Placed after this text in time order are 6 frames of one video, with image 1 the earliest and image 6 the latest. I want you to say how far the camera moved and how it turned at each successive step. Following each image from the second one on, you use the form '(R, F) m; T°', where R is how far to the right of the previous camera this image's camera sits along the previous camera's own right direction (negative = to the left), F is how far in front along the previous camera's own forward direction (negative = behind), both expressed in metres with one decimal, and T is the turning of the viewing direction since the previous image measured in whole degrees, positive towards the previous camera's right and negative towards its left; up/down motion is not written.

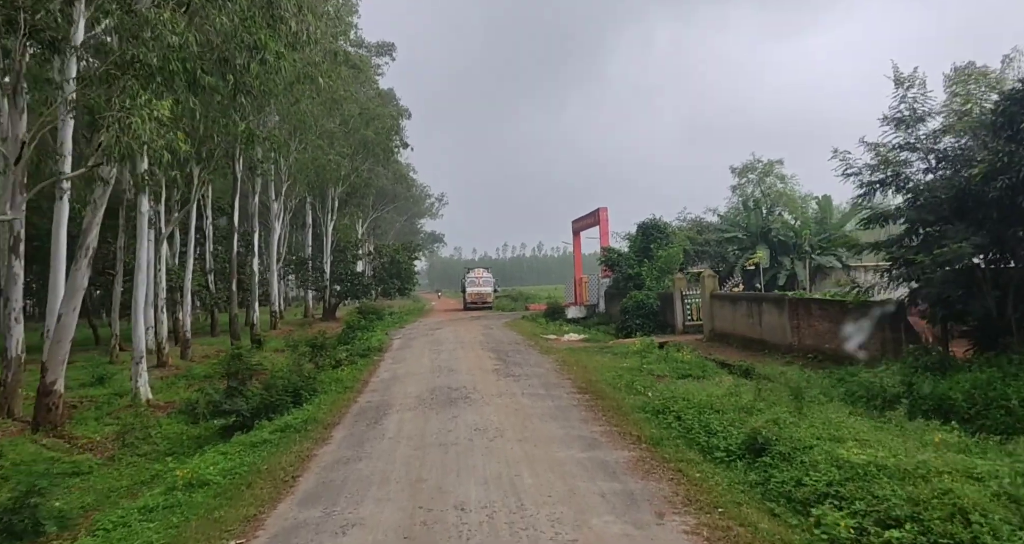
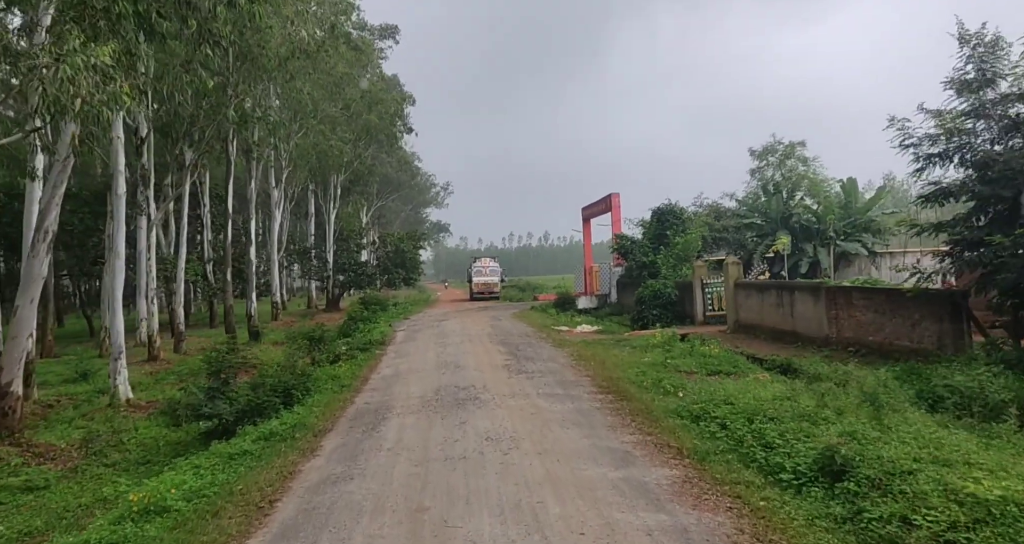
(-0.1, +1.2) m; 0°
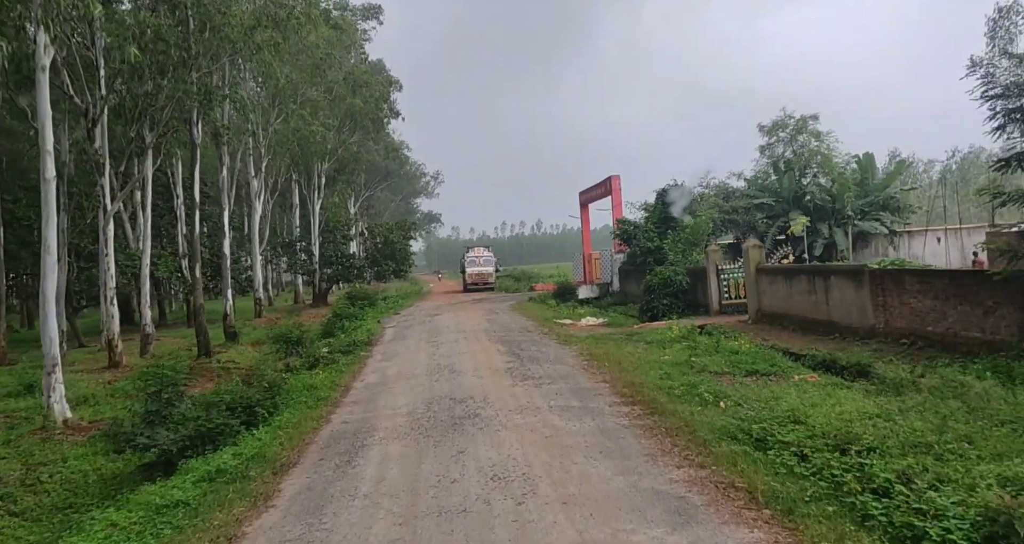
(-0.1, +1.8) m; +1°
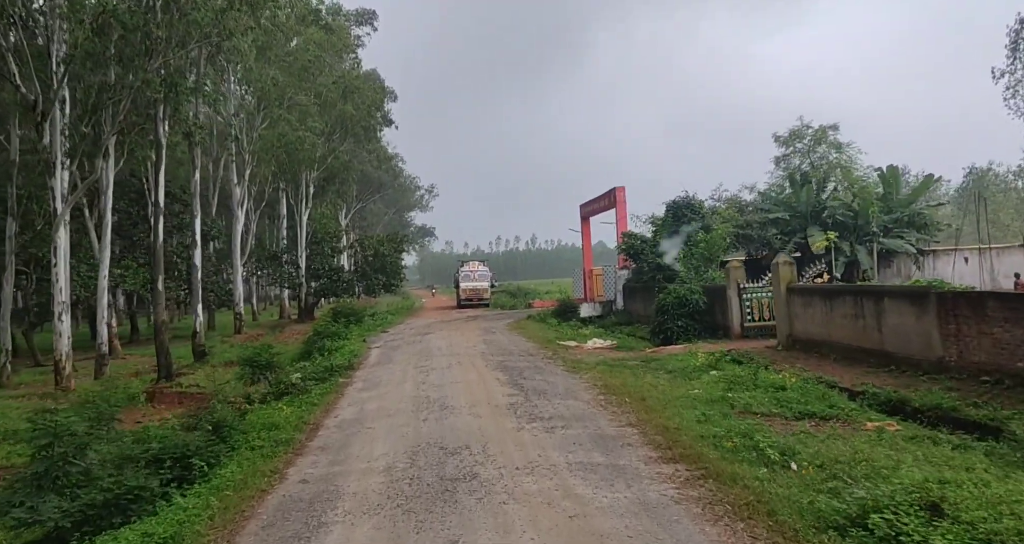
(-0.1, +1.9) m; 0°
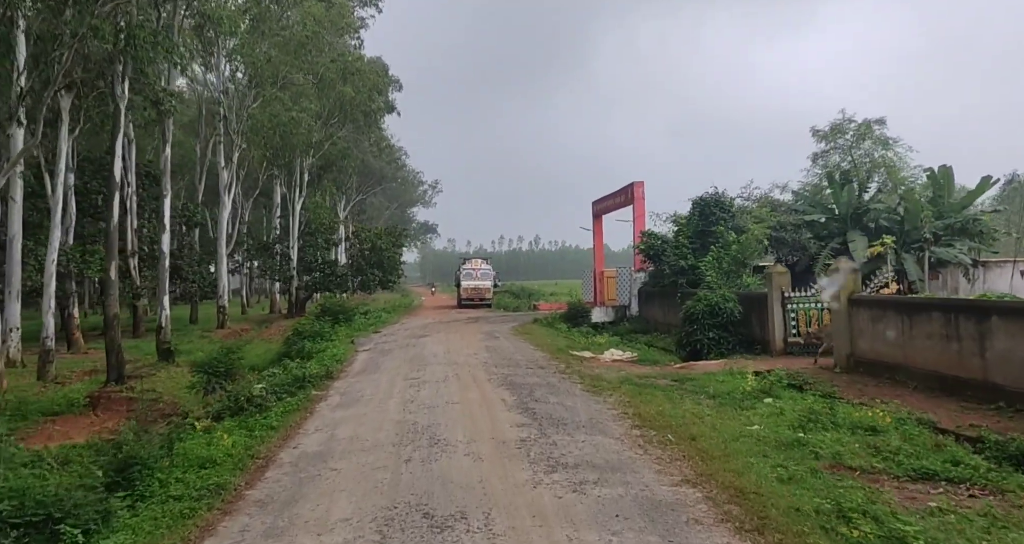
(-0.2, +2.3) m; 0°
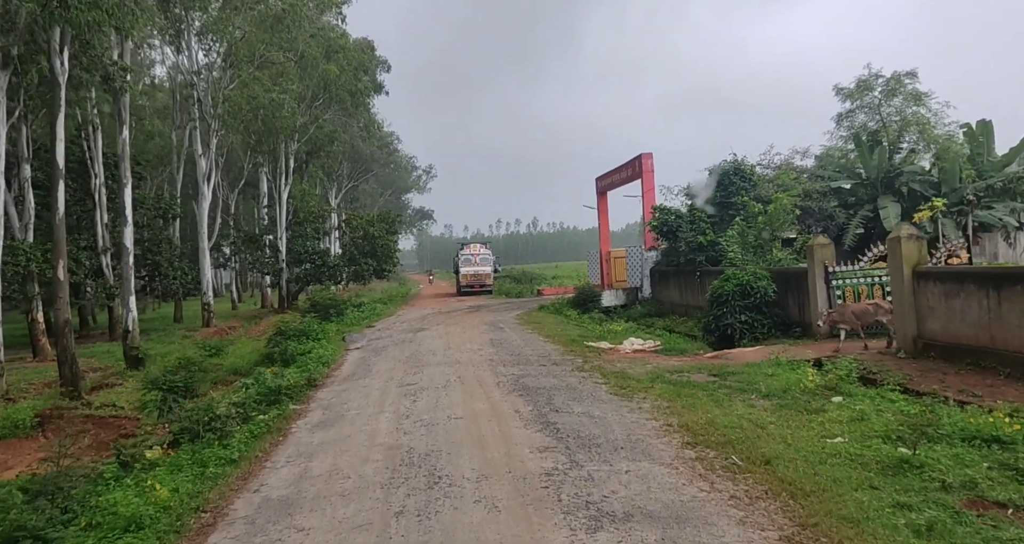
(-0.1, +1.8) m; 0°
